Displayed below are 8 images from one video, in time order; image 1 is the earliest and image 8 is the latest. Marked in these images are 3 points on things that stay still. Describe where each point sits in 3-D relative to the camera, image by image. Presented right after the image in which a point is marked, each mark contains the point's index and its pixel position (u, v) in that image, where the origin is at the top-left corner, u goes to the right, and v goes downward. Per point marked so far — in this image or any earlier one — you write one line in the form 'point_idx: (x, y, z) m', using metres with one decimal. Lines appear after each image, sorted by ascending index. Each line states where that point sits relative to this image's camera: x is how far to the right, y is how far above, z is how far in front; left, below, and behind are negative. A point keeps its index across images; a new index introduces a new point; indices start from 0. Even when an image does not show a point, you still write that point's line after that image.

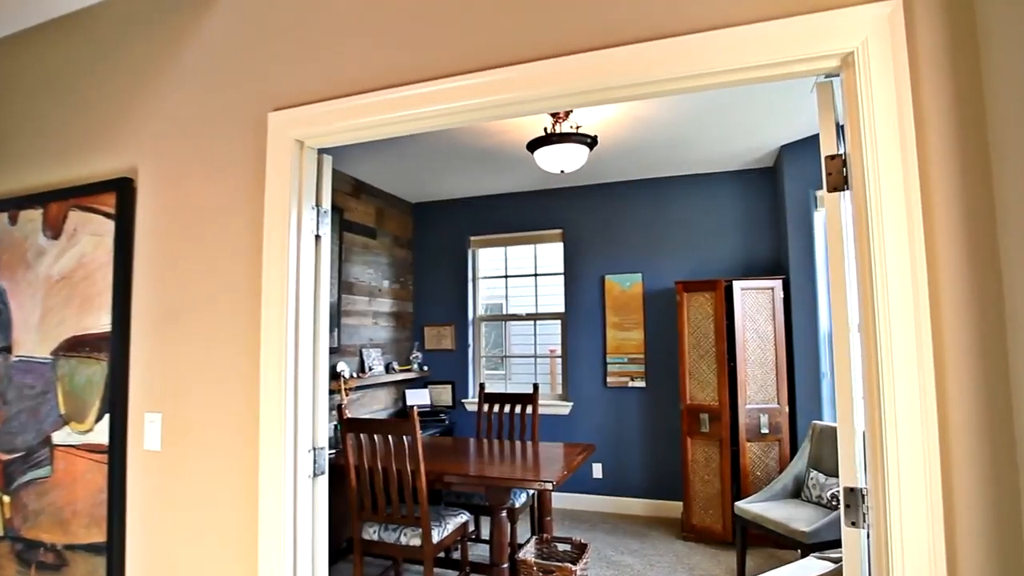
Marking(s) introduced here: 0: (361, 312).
0: (-1.1, -0.2, +4.5) m
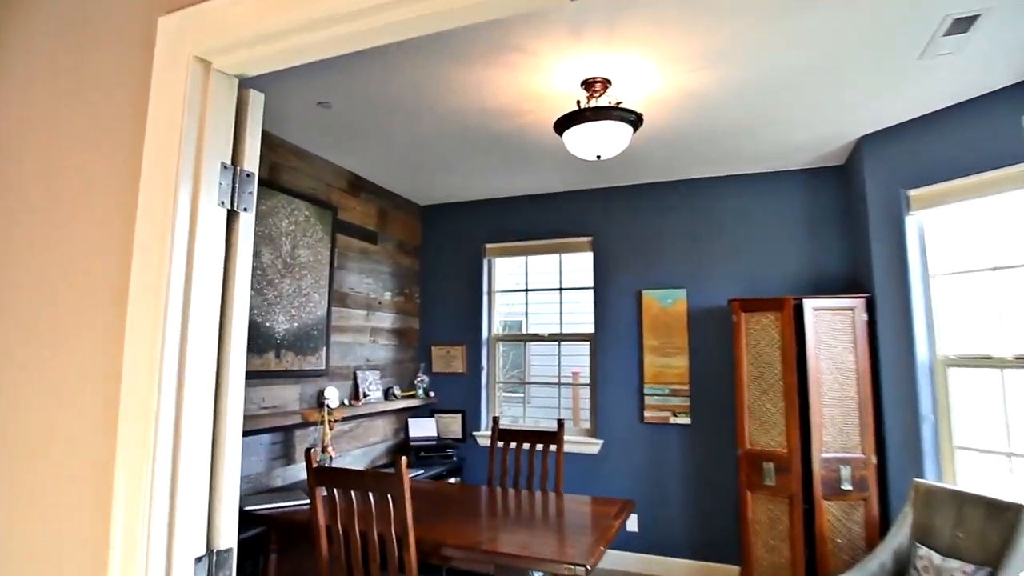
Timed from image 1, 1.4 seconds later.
0: (-1.0, -0.3, +3.9) m
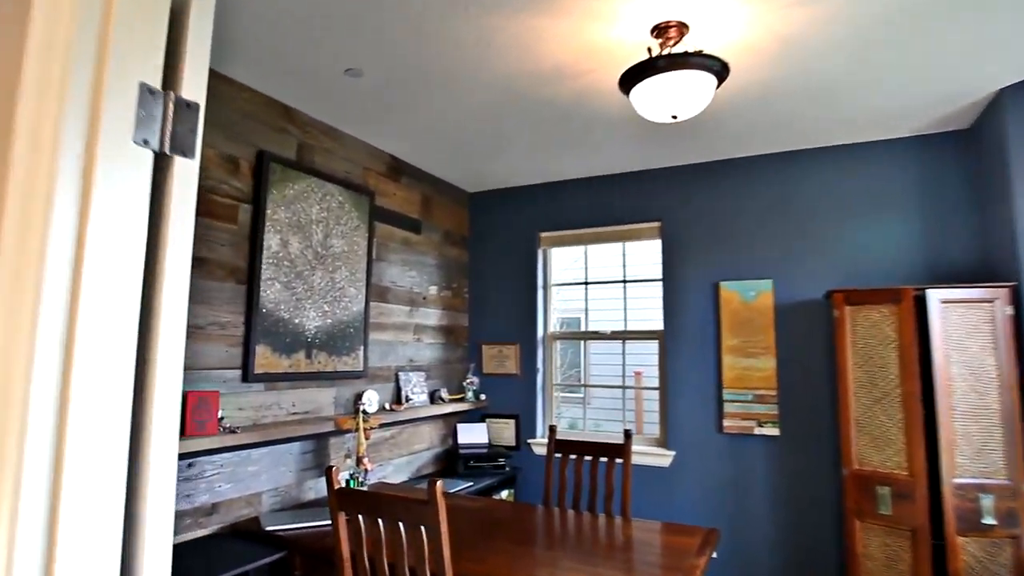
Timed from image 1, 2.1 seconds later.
0: (-0.7, -0.2, +3.5) m
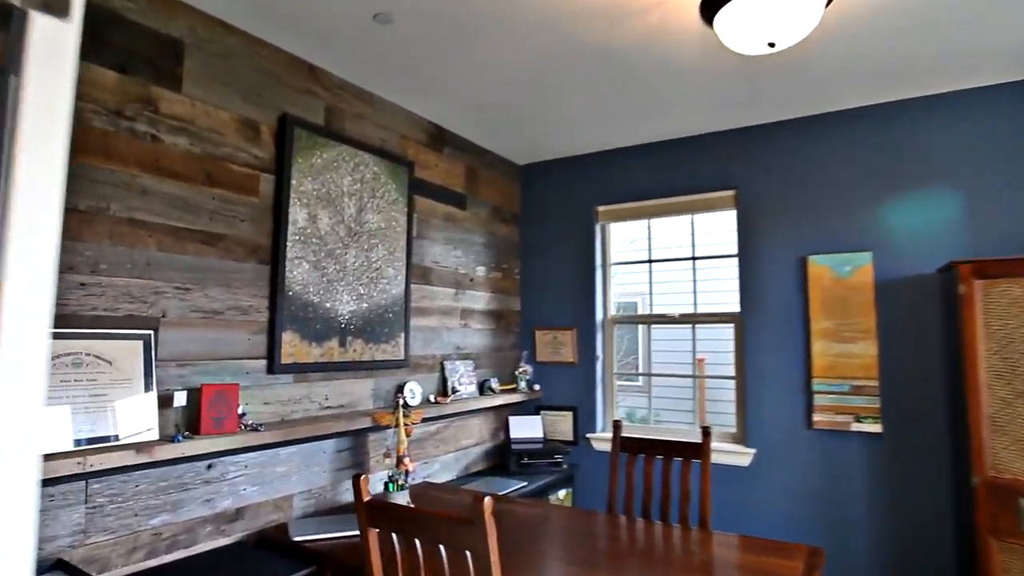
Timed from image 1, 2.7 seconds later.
0: (-0.4, -0.1, +3.2) m
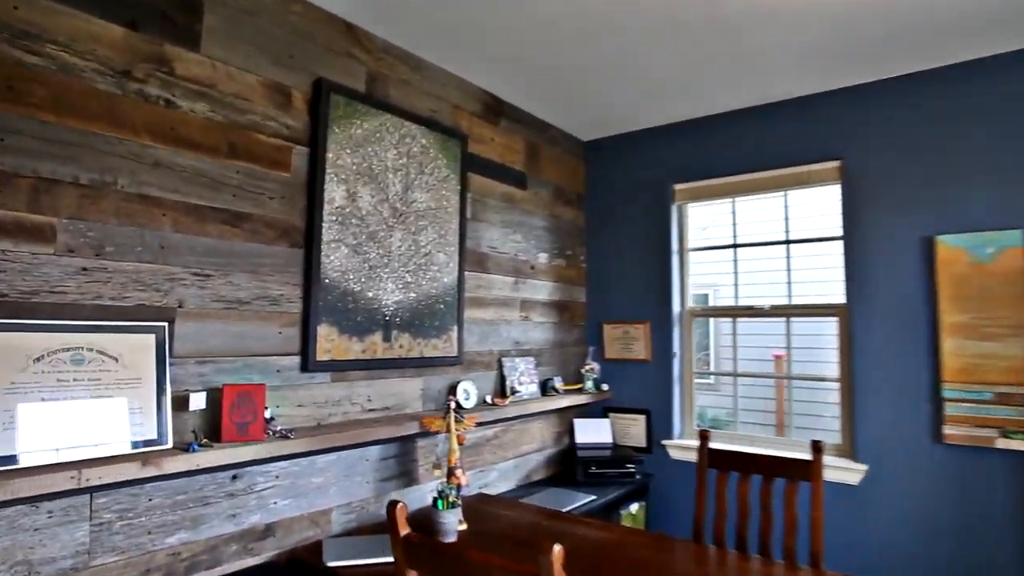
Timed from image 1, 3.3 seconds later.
0: (-0.1, -0.1, +2.9) m
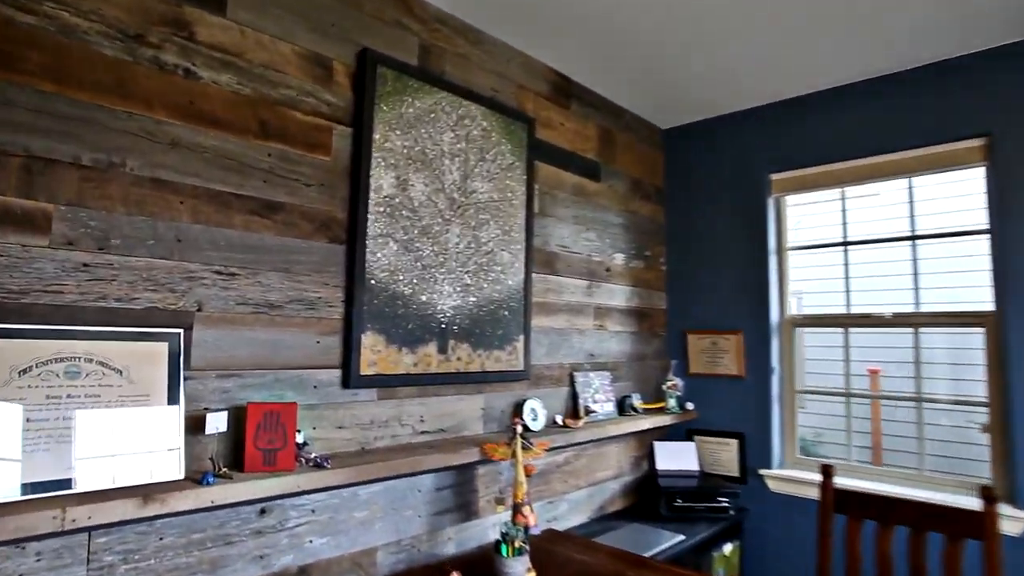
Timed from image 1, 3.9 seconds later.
0: (+0.3, -0.1, +2.5) m
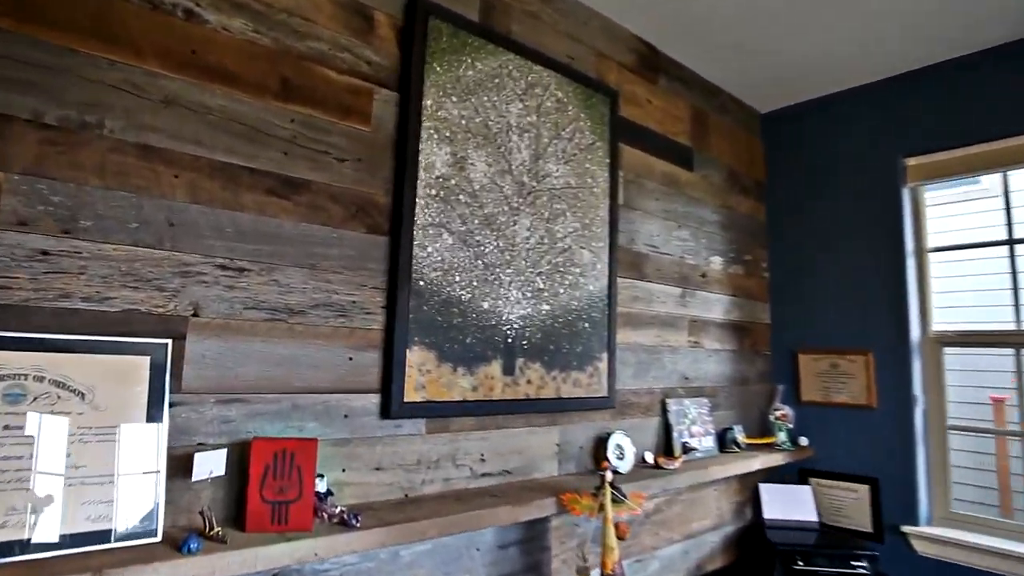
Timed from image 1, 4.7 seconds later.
0: (+0.5, -0.1, +2.1) m
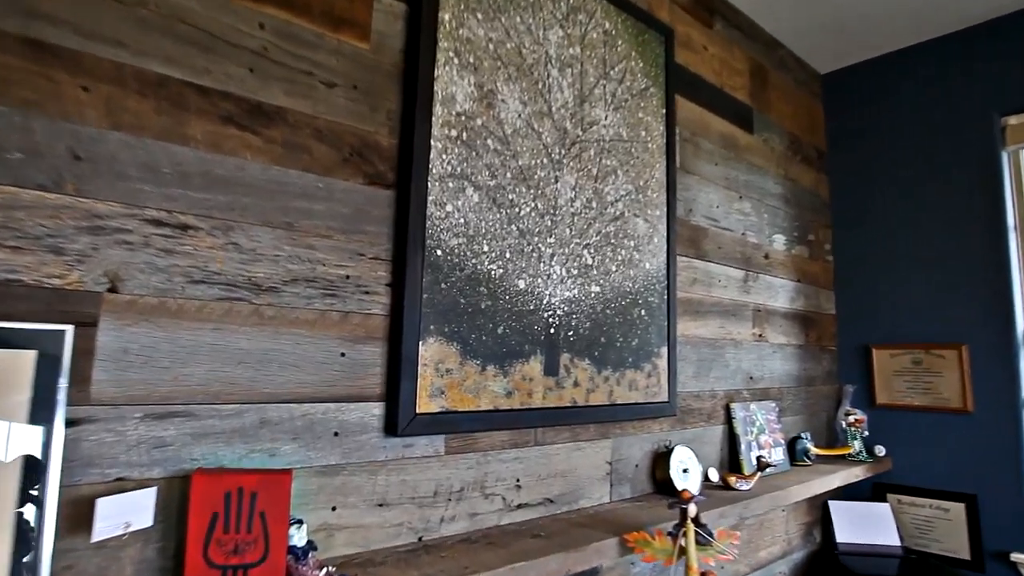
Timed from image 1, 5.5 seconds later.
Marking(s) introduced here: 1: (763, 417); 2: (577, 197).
0: (+0.6, -0.1, +1.7) m
1: (+0.7, -0.4, +1.8) m
2: (+0.1, +0.2, +1.3) m
